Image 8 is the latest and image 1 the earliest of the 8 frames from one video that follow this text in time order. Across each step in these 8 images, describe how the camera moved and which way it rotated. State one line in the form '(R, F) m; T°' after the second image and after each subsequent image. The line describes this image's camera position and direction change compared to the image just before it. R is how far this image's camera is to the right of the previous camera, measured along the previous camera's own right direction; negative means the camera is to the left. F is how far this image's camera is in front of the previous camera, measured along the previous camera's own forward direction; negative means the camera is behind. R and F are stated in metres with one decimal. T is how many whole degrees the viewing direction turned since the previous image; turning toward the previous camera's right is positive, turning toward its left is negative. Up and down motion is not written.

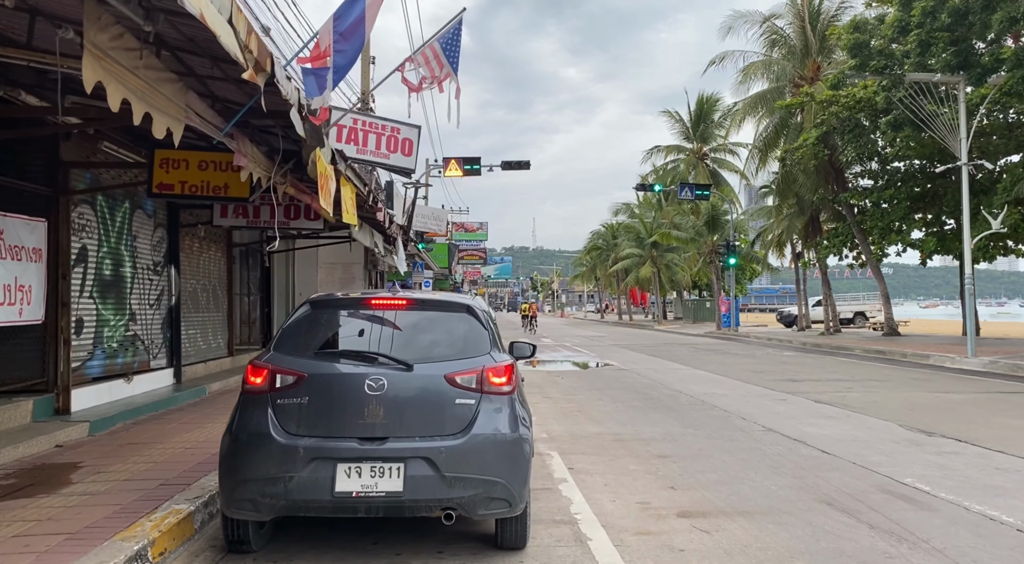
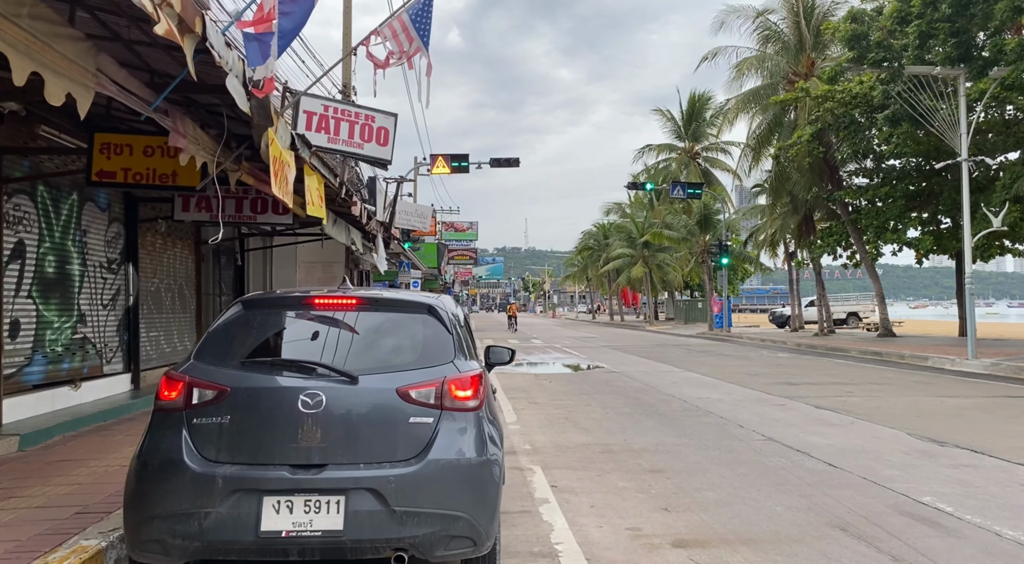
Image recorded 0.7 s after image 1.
(+0.1, +0.7) m; +1°
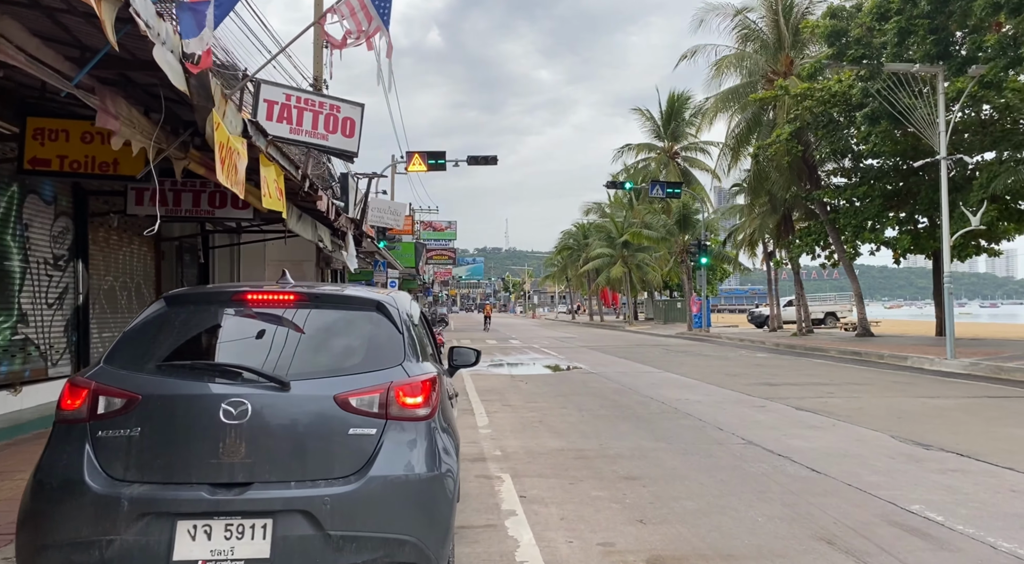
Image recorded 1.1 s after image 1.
(+0.1, +0.4) m; +2°
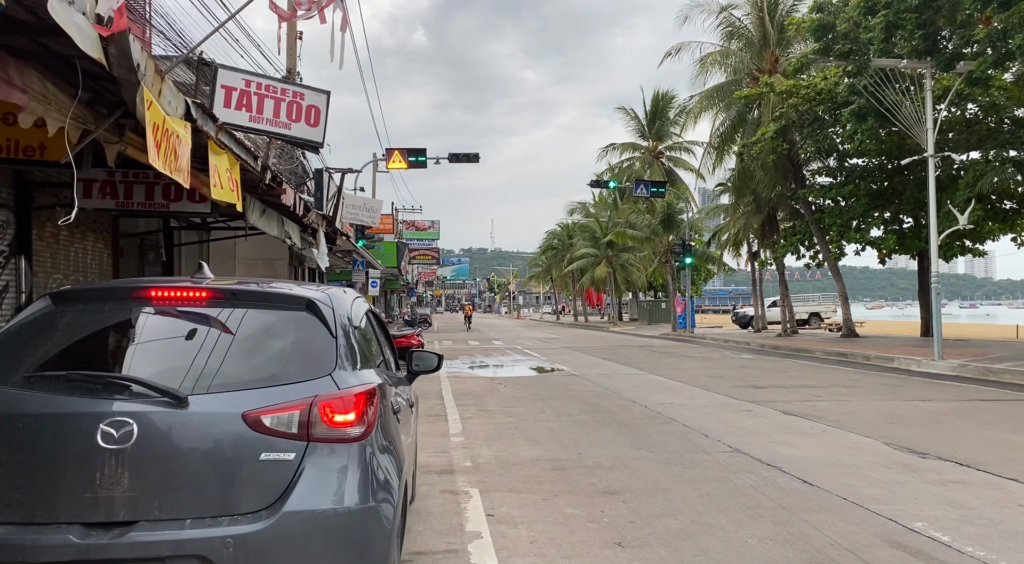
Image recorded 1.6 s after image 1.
(+0.1, +0.5) m; +1°
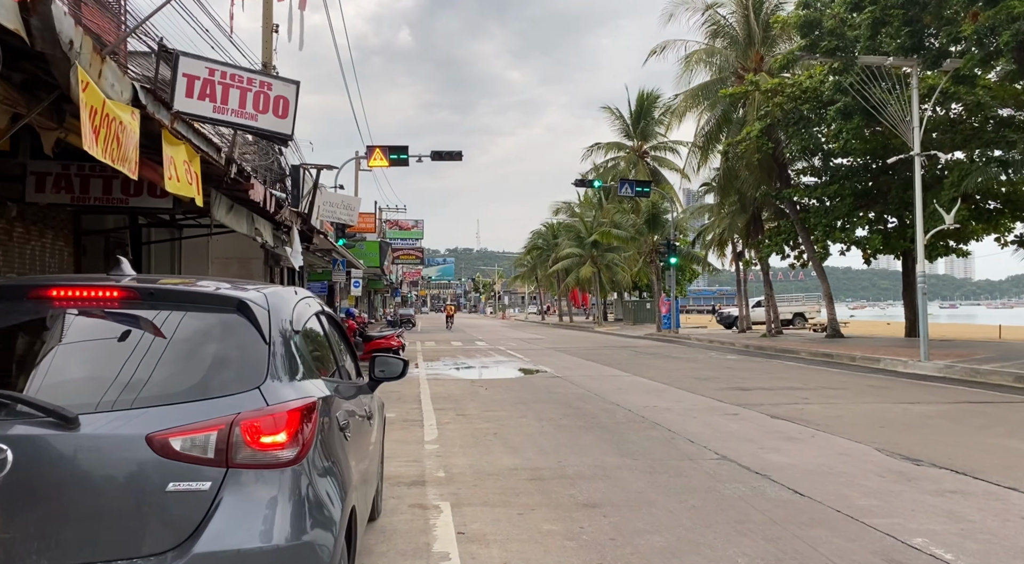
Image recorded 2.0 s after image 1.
(+0.1, +0.4) m; +1°
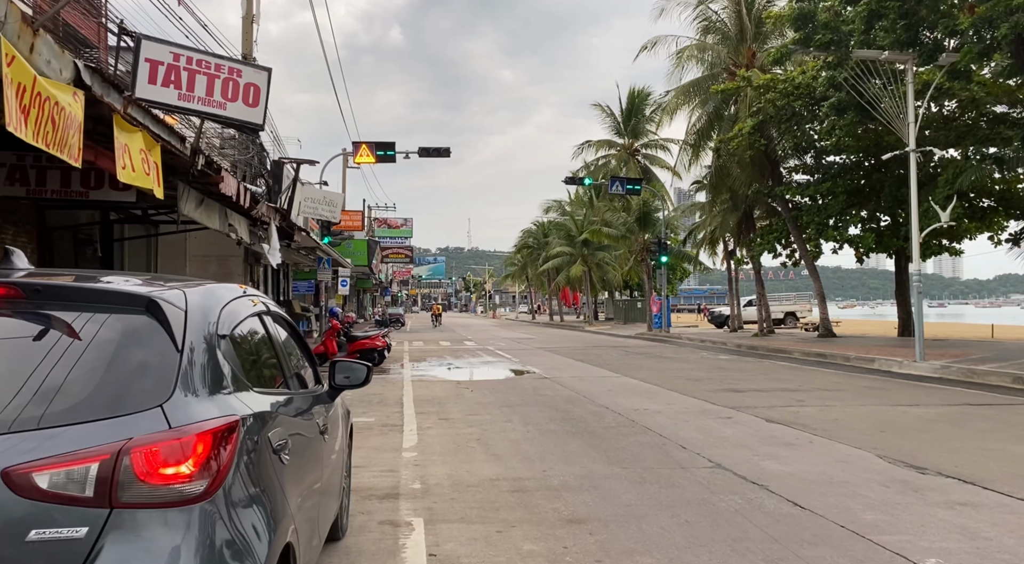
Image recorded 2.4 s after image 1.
(+0.1, +0.4) m; +1°
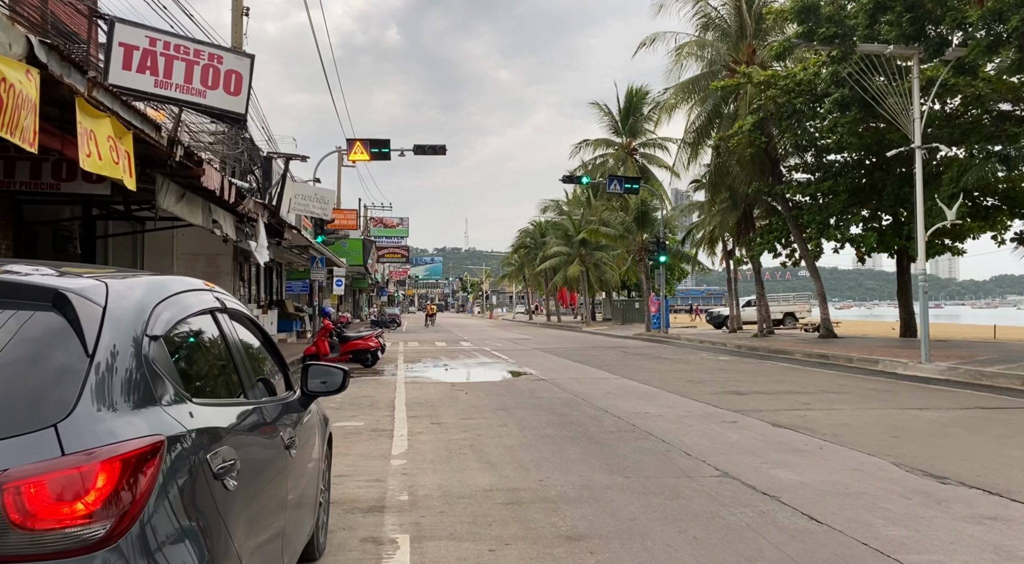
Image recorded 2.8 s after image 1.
(0.0, +0.4) m; 0°
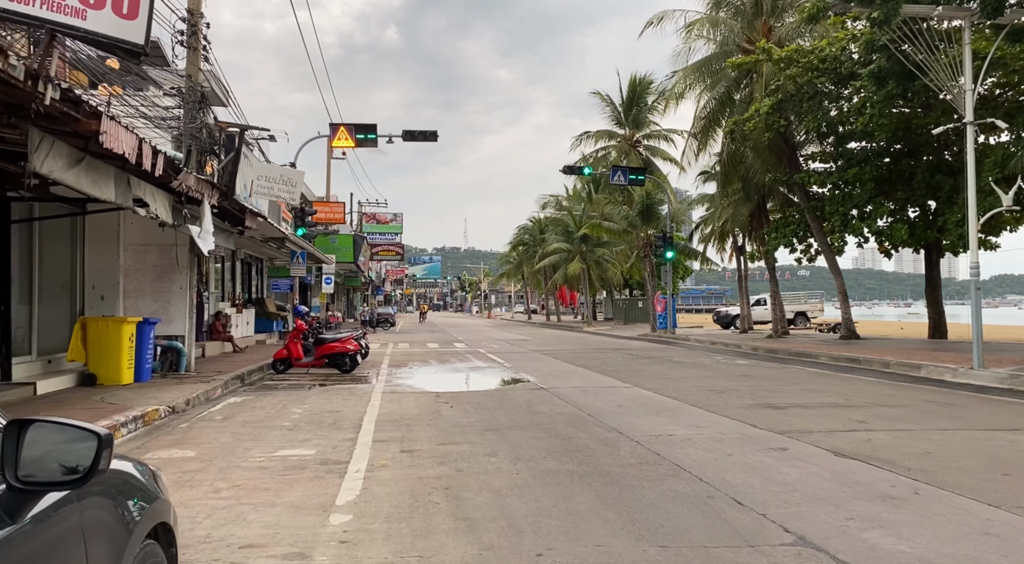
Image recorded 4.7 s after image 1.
(+0.1, +2.0) m; 0°
